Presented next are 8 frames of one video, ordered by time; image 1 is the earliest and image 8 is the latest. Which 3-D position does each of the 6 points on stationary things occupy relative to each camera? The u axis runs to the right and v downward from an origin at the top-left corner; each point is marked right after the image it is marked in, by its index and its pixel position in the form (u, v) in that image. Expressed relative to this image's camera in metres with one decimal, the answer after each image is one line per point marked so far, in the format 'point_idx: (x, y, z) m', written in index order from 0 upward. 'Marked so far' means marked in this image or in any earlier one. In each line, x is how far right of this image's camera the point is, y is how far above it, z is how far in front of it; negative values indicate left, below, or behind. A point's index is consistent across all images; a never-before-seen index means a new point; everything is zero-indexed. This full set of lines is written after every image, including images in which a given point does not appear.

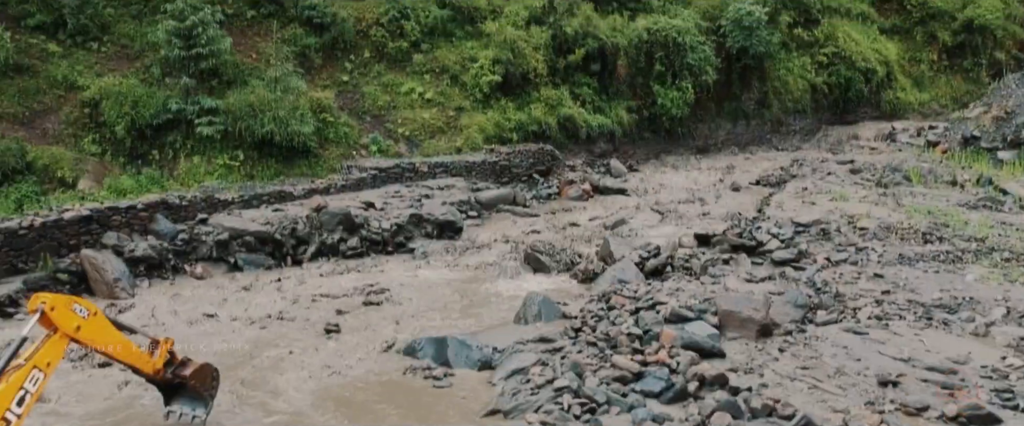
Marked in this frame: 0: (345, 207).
0: (-3.1, +0.1, +15.0) m
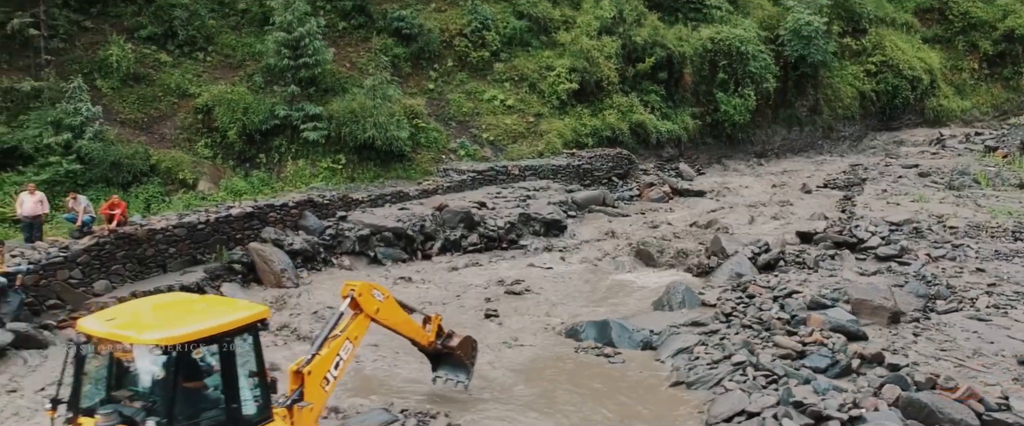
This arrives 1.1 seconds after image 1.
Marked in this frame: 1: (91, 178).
0: (-1.0, +0.1, +16.1) m
1: (-9.1, +0.7, +17.0) m
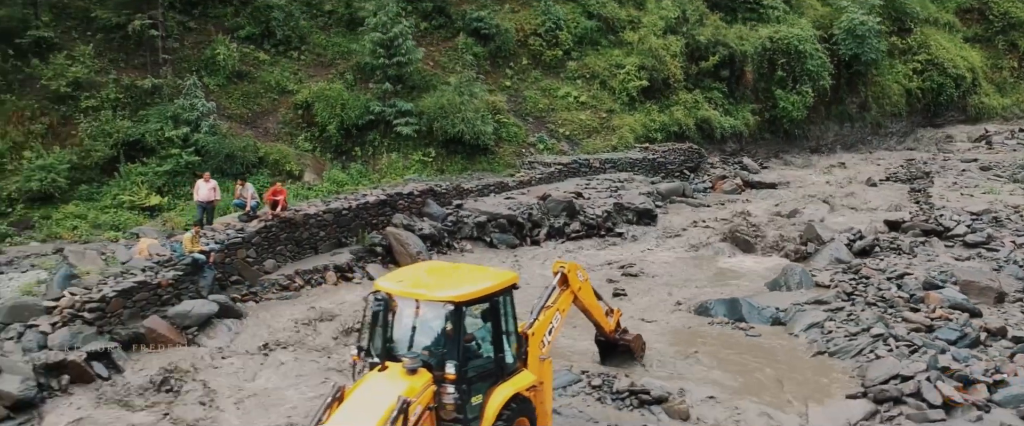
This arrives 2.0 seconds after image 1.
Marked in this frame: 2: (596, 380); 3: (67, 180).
0: (+1.1, +0.4, +17.1) m
1: (-7.0, +1.0, +18.1) m
2: (+0.9, -1.9, +9.1) m
3: (-9.5, +0.7, +17.0) m
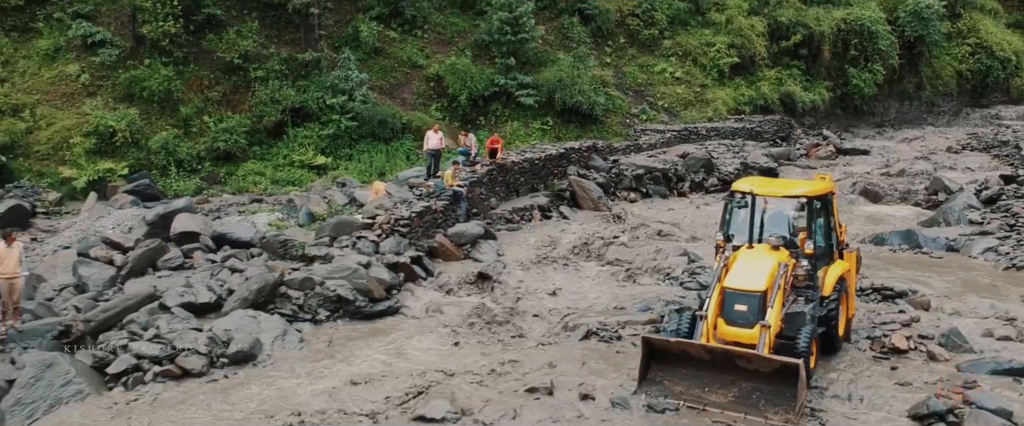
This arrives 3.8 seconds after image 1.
0: (+4.4, +1.4, +18.9) m
1: (-3.7, +1.9, +19.9) m
2: (+4.3, -0.9, +11.0) m
3: (-6.2, +1.7, +18.7) m
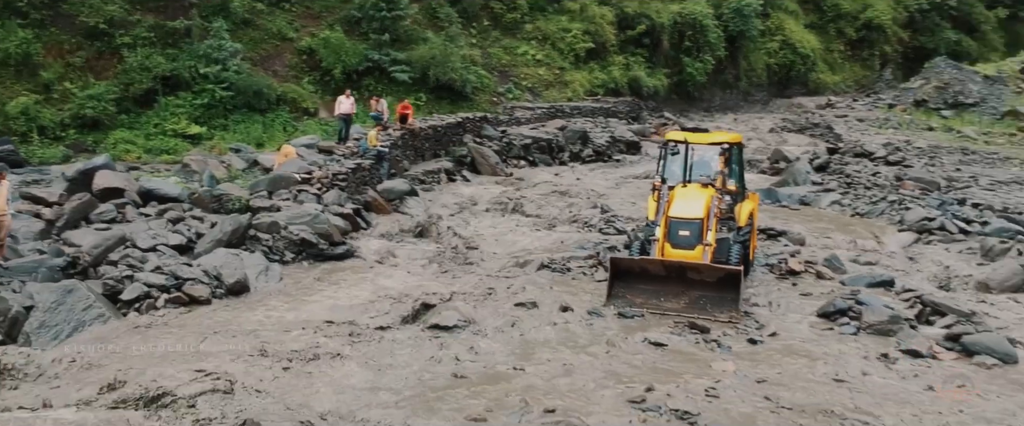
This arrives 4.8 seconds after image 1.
0: (+1.5, +2.1, +20.4) m
1: (-6.6, +2.6, +19.6) m
2: (+3.2, -0.2, +12.6) m
3: (-8.8, +2.3, +17.9) m
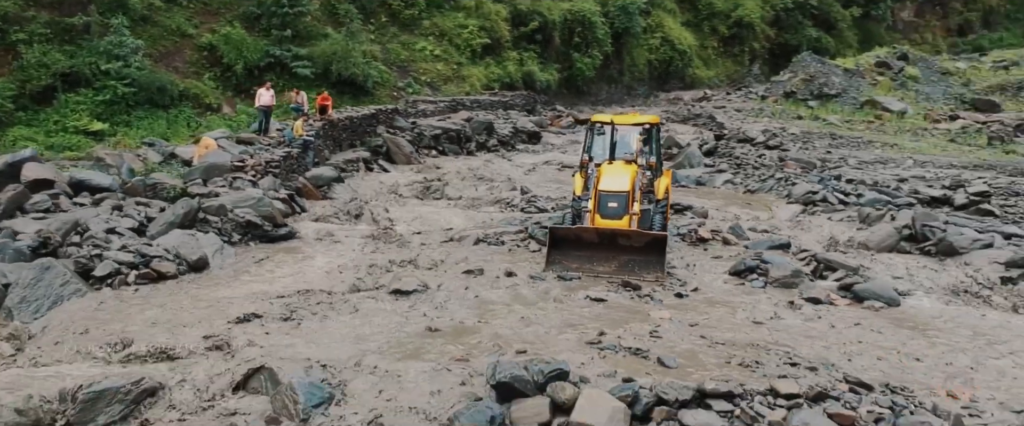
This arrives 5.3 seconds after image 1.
0: (-0.8, +2.4, +21.1) m
1: (-8.8, +2.7, +19.1) m
2: (+2.0, +0.2, +13.6) m
3: (-10.7, +2.3, +17.2) m
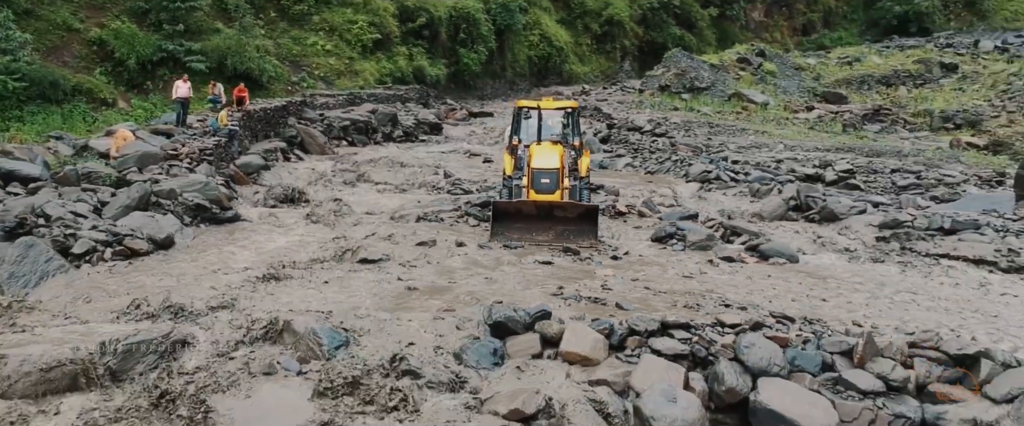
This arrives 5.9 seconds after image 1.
0: (-3.3, +2.7, +21.4) m
1: (-10.9, +2.7, +18.3) m
2: (+0.6, +0.5, +14.5) m
3: (-12.5, +2.2, +16.1) m
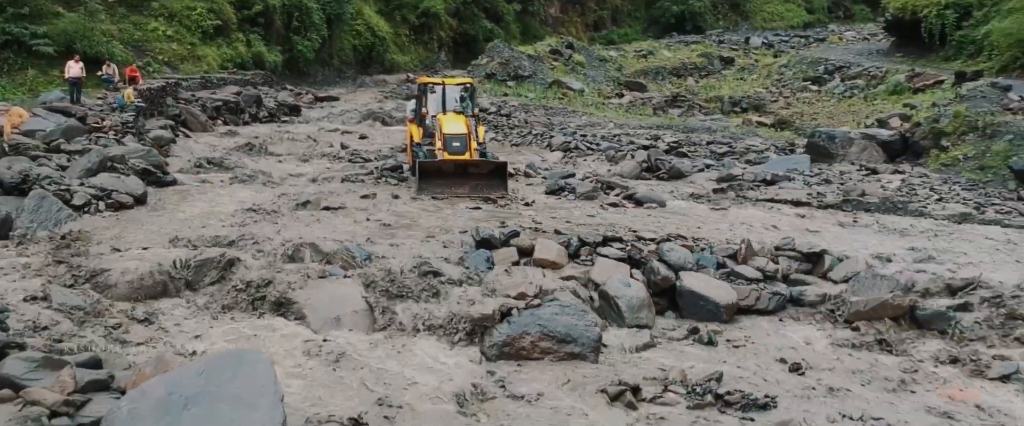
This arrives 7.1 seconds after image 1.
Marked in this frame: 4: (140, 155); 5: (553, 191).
0: (-6.9, +3.2, +21.7) m
1: (-13.6, +2.9, +17.0) m
2: (-1.5, +1.2, +15.8) m
3: (-14.7, +2.3, +14.5) m
4: (-4.8, +0.7, +10.3) m
5: (+0.7, +0.3, +12.9) m
